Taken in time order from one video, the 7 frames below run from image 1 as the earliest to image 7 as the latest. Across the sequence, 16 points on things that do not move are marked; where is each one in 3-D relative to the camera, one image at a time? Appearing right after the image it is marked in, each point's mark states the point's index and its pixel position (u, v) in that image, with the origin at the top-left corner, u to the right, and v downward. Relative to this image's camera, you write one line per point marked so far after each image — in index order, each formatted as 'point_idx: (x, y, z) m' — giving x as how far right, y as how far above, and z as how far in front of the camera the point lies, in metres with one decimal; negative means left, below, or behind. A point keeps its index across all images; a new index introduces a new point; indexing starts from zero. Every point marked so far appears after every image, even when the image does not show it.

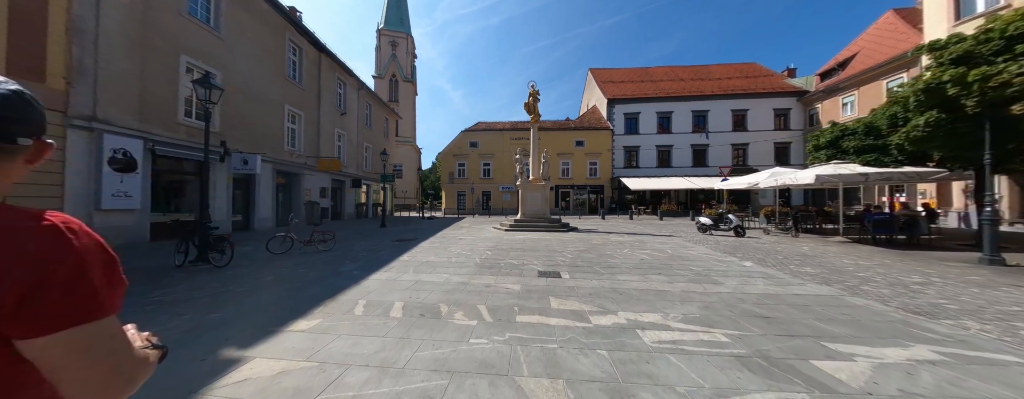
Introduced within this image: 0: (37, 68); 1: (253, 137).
0: (-12.9, +3.6, +6.9) m
1: (-13.2, +3.1, +13.0) m
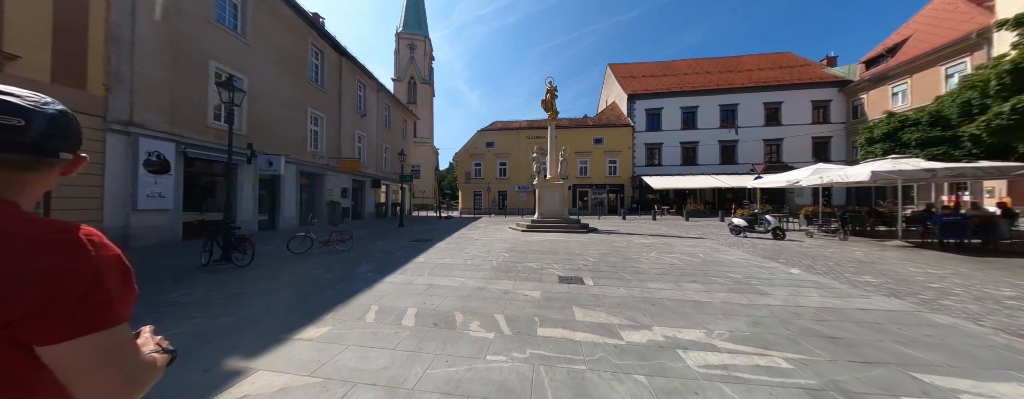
0: (-12.5, +3.6, +7.3) m
1: (-12.3, +3.1, +13.5) m
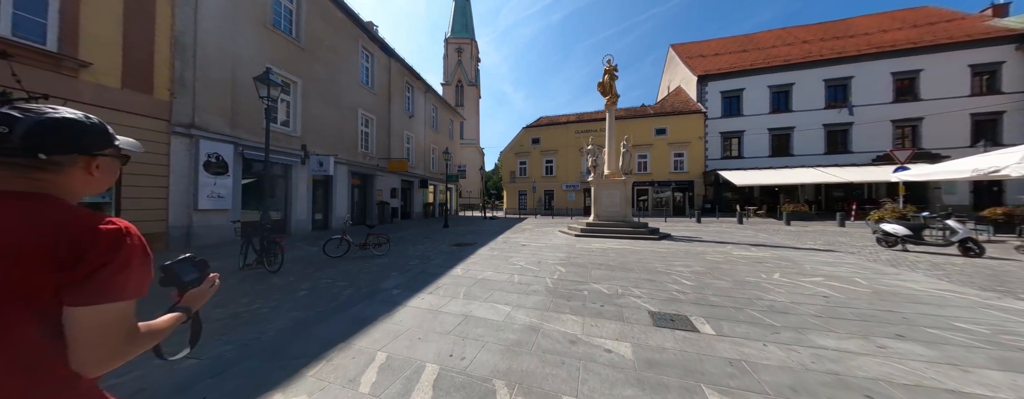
0: (-11.0, +3.6, +7.7) m
1: (-9.7, +3.0, +13.7) m
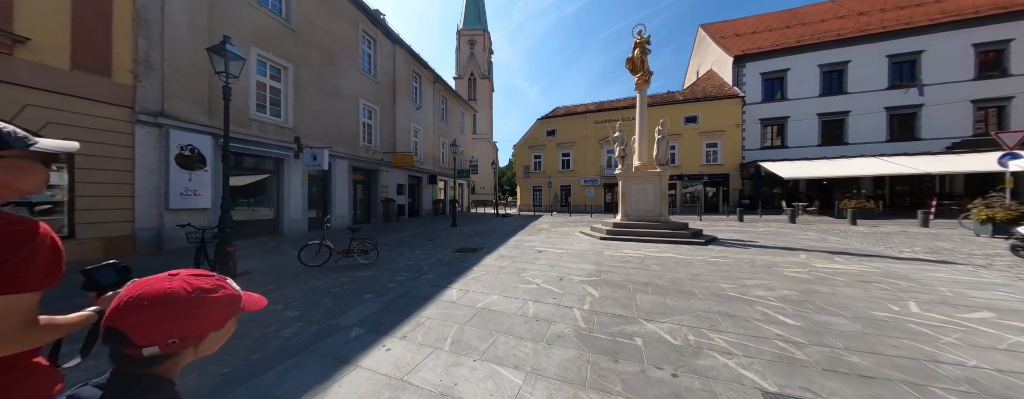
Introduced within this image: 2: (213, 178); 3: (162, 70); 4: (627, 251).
0: (-10.6, +3.6, +6.6) m
1: (-9.1, +3.2, +12.6) m
2: (-10.0, +0.7, +8.5) m
3: (-10.2, +3.8, +7.4) m
4: (+3.5, -1.6, +7.7) m
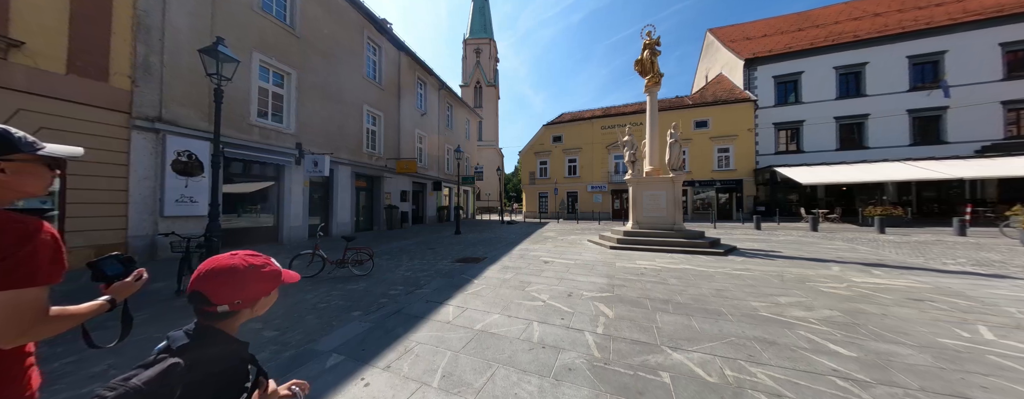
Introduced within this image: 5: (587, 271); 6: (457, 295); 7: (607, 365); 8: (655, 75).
0: (-10.5, +3.4, +6.6) m
1: (-8.8, +2.8, +12.4) m
2: (-9.8, +0.5, +8.3) m
3: (-10.1, +3.6, +7.3) m
4: (+3.6, -1.8, +7.1) m
5: (+1.9, -1.8, +6.3) m
6: (-1.0, -1.8, +4.7) m
7: (+1.0, -1.8, +2.7) m
8: (+5.9, +5.2, +10.6) m
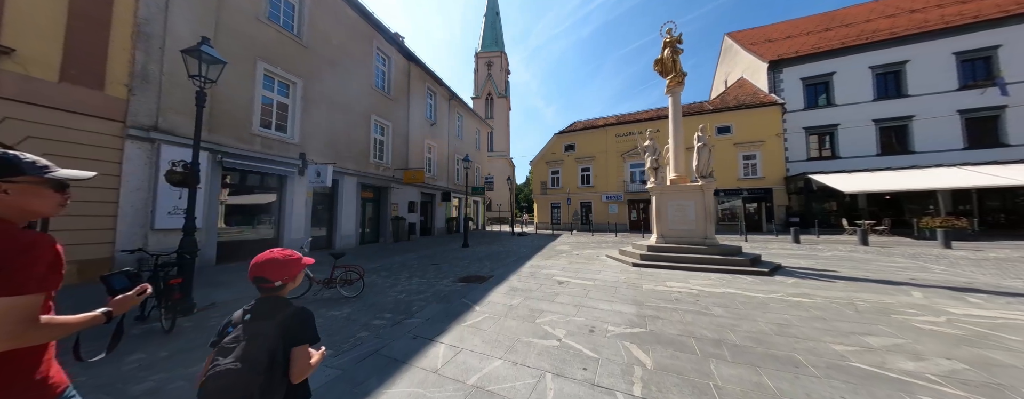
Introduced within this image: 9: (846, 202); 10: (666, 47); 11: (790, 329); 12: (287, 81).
0: (-10.3, +3.1, +6.4) m
1: (-8.3, +2.3, +12.1) m
2: (-9.5, +0.1, +7.9) m
3: (-9.9, +3.2, +7.1) m
4: (+3.8, -2.0, +6.1) m
5: (+2.0, -2.0, +5.3) m
6: (-0.9, -1.9, +3.8) m
7: (+1.0, -1.9, +1.8) m
8: (+6.3, +4.8, +9.7) m
9: (+25.6, -0.2, +19.4) m
10: (+6.1, +6.0, +10.0) m
11: (+4.4, -2.0, +4.0) m
12: (-9.2, +4.8, +10.3) m
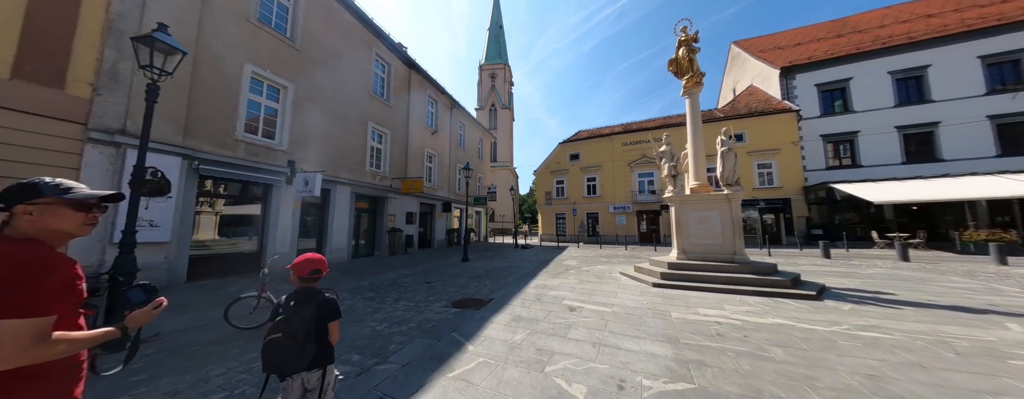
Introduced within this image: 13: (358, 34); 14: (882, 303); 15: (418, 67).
0: (-10.3, +2.9, +5.8) m
1: (-8.2, +1.8, +11.5) m
2: (-9.5, -0.2, +7.2) m
3: (-9.8, +3.0, +6.5) m
4: (+3.9, -2.2, +5.1) m
5: (+2.1, -2.2, +4.3) m
6: (-0.9, -2.1, +2.9) m
7: (+1.0, -1.9, +0.8) m
8: (+6.4, +4.4, +8.9) m
9: (+25.9, -0.9, +18.1) m
10: (+6.2, +5.6, +9.2) m
11: (+4.4, -2.1, +2.9) m
12: (-9.0, +4.4, +9.8) m
13: (-7.9, +8.5, +13.0) m
14: (+8.7, -2.4, +6.0) m
15: (-6.3, +8.8, +16.9) m
